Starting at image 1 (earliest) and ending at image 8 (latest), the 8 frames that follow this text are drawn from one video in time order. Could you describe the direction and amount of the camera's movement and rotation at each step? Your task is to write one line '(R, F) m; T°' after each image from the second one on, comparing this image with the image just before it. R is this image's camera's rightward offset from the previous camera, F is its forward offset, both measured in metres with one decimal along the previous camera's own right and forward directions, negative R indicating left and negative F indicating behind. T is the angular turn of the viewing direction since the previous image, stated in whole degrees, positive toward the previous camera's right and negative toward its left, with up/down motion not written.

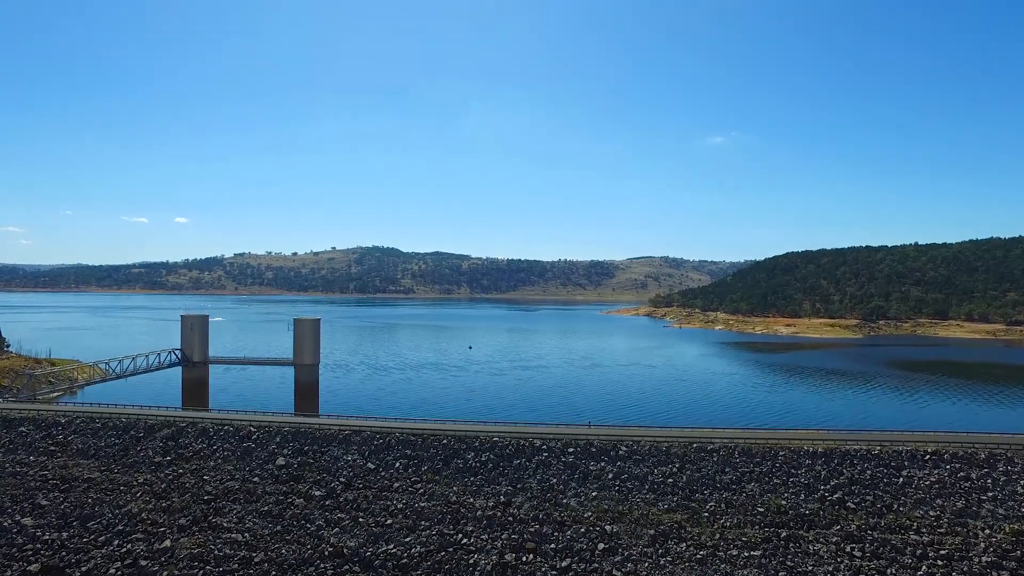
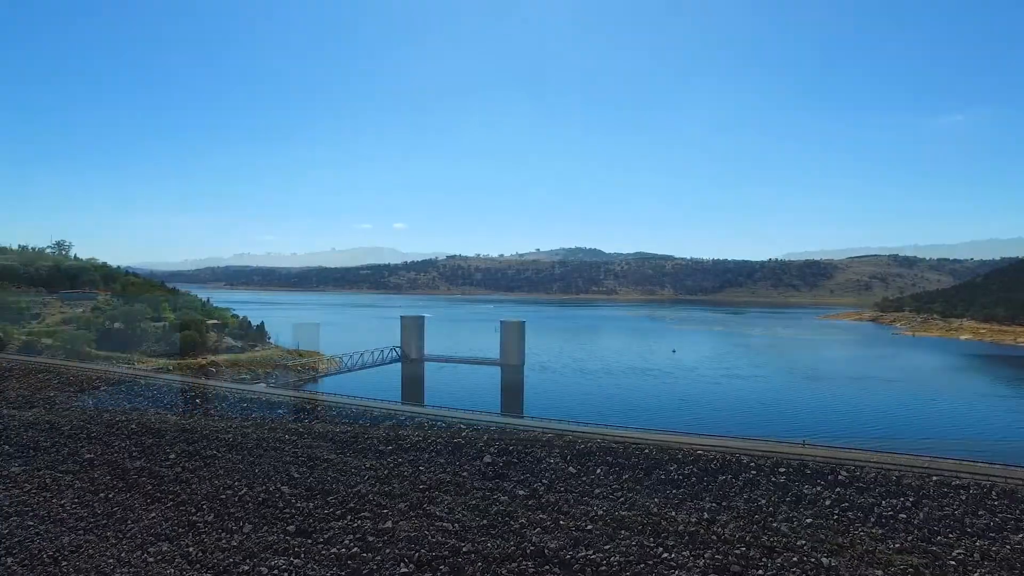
(-1.4, +1.2) m; -15°
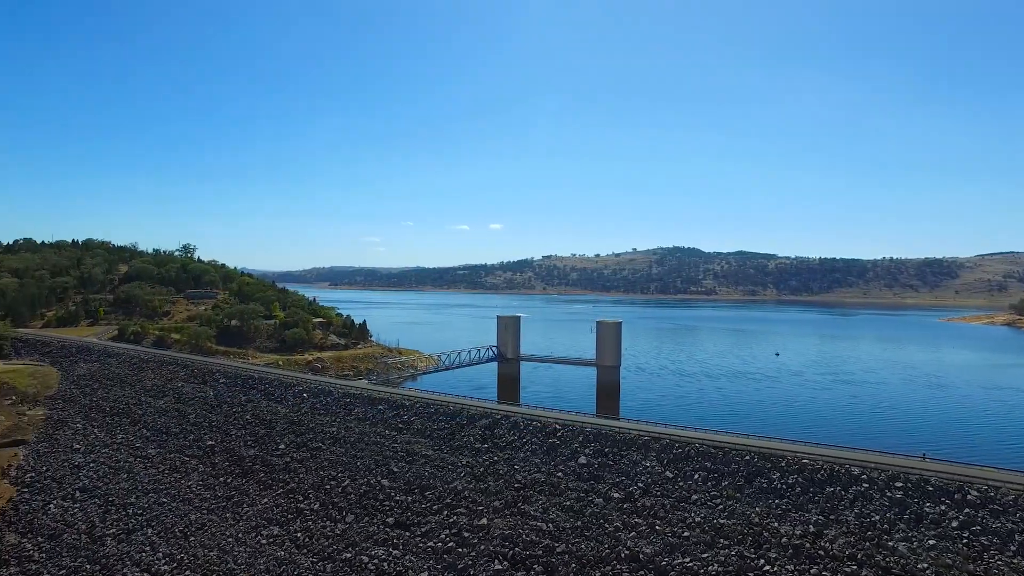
(-0.1, +0.1) m; -8°
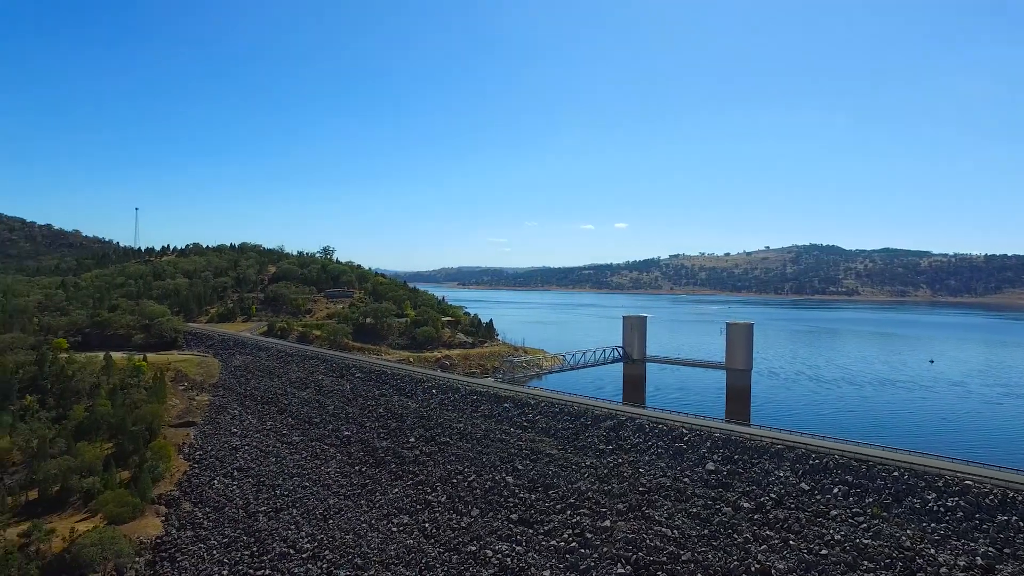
(-0.2, +0.1) m; -10°
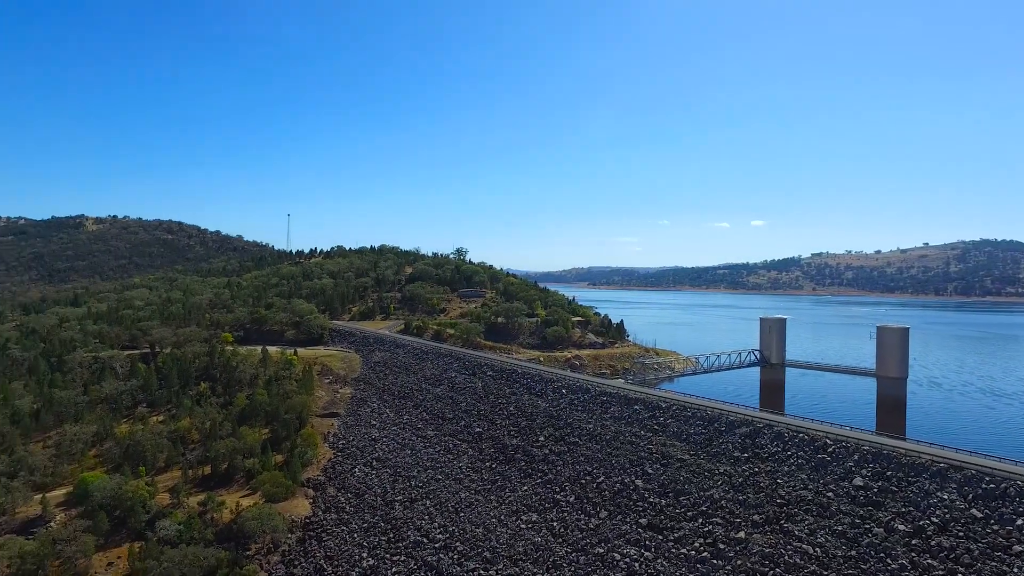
(-0.2, -0.1) m; -11°
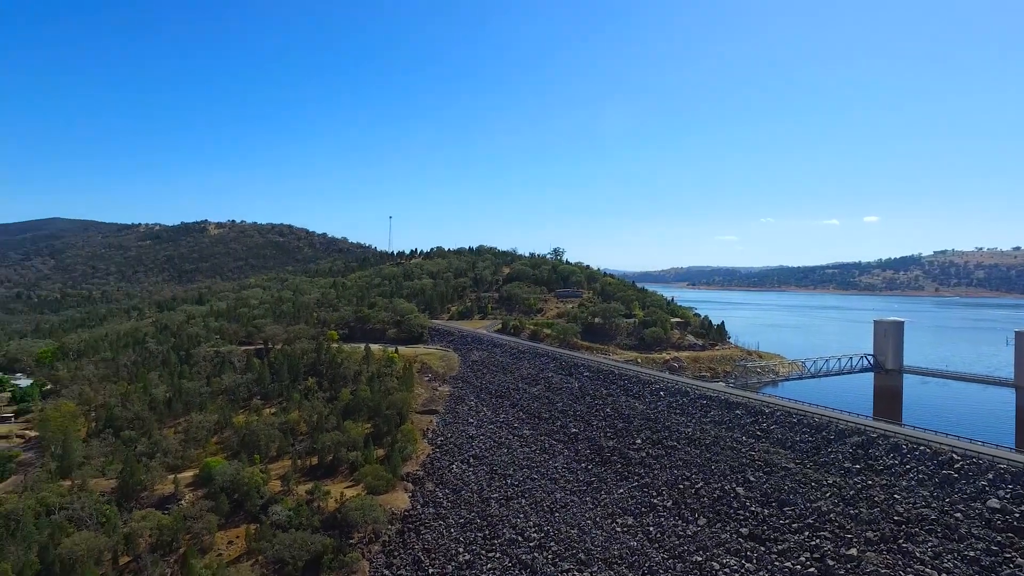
(+0.2, +0.1) m; -8°
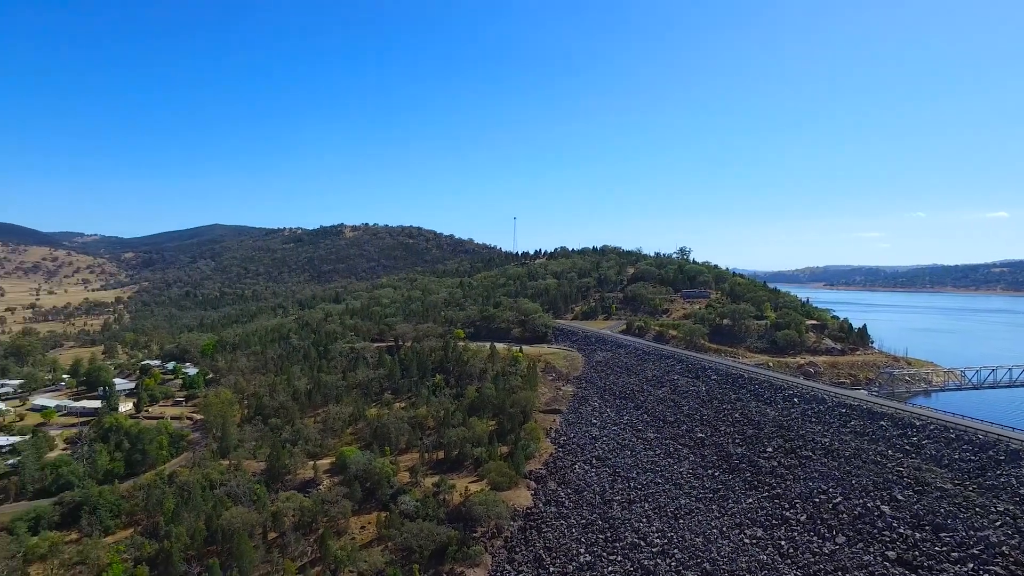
(+0.3, +0.1) m; -11°
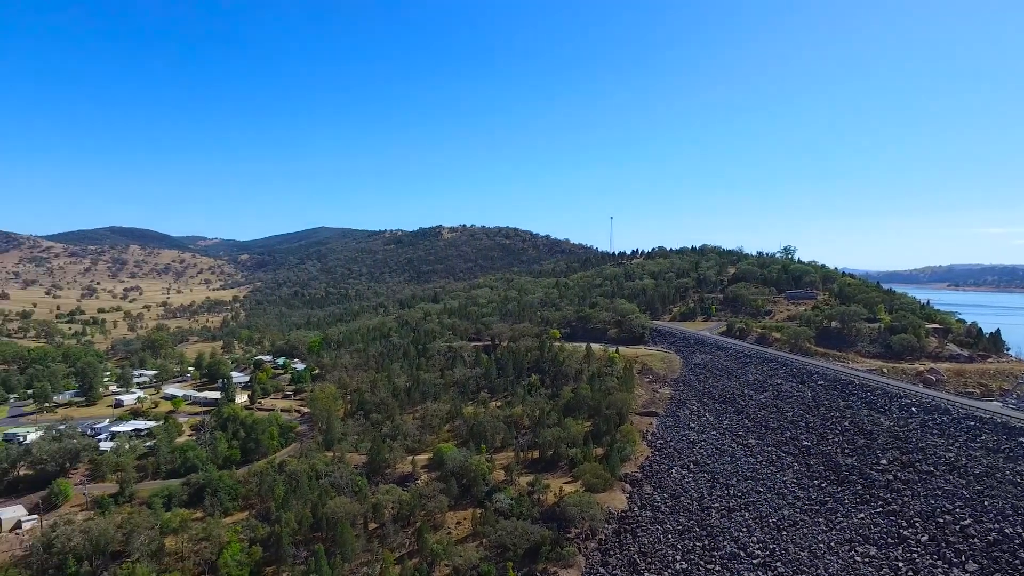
(+0.2, 0.0) m; -8°
